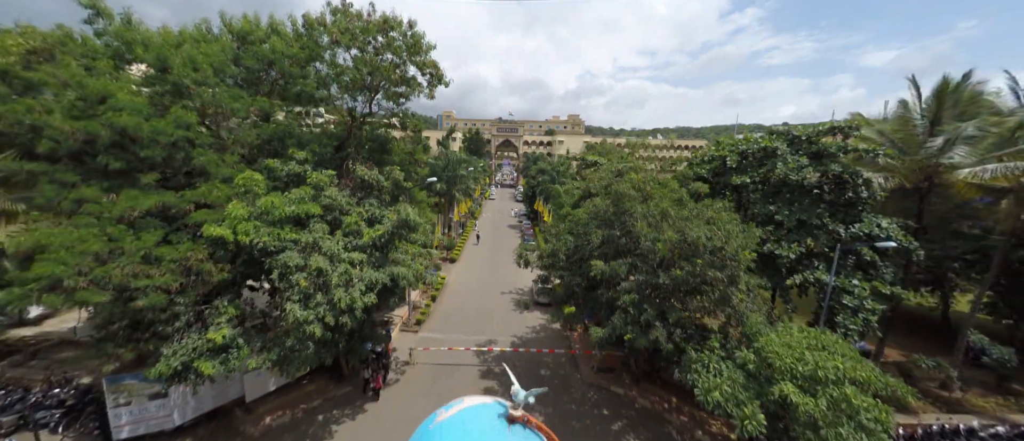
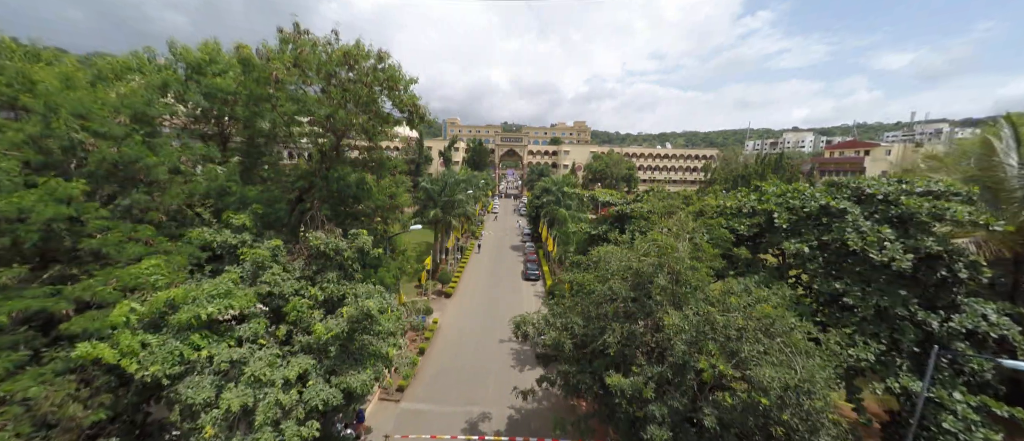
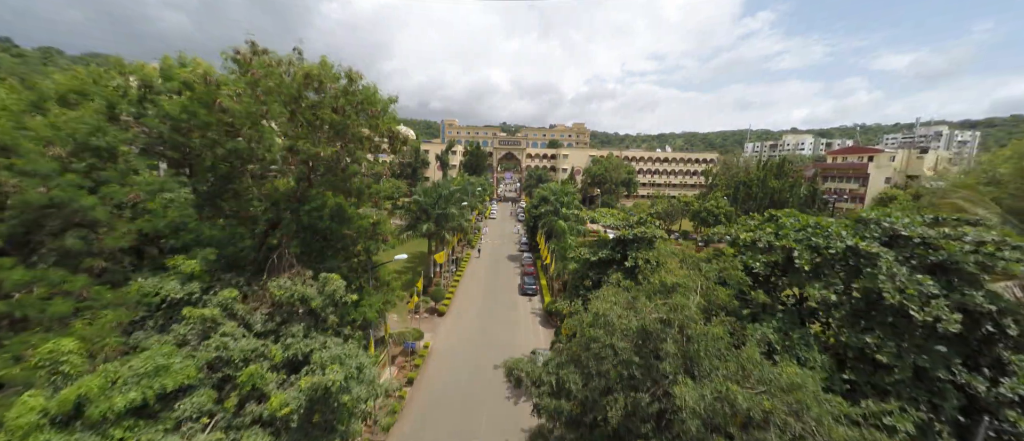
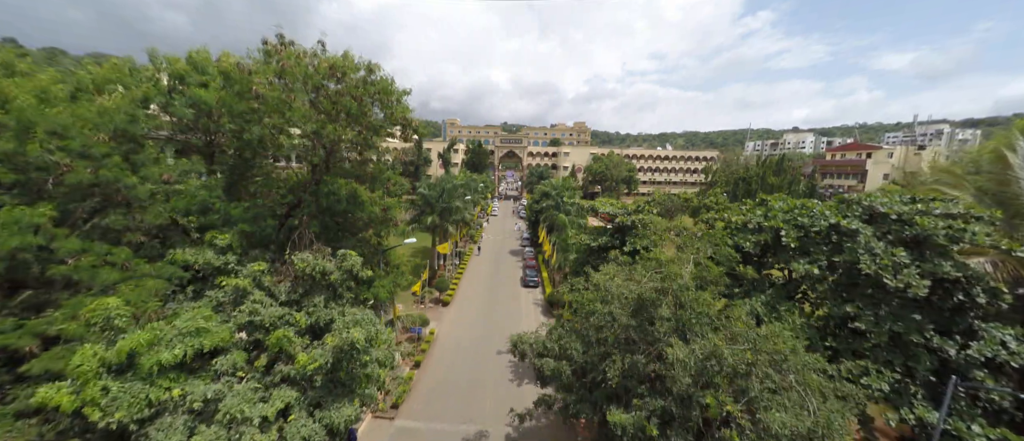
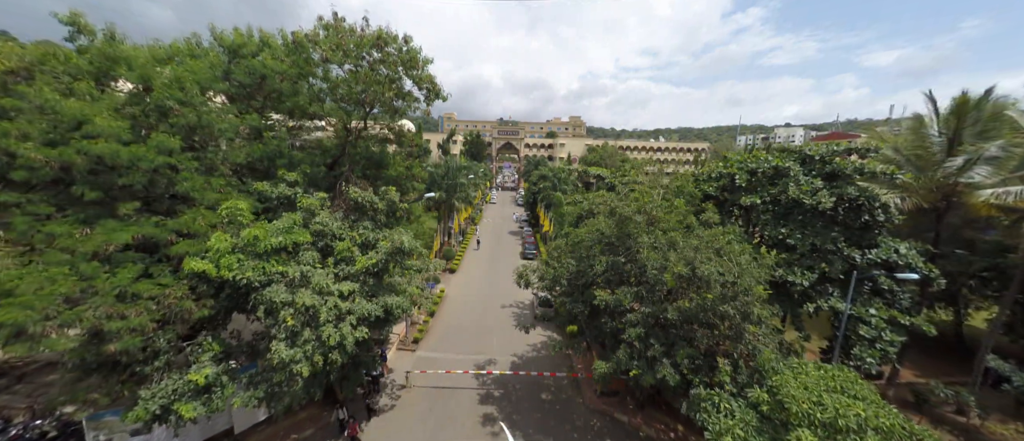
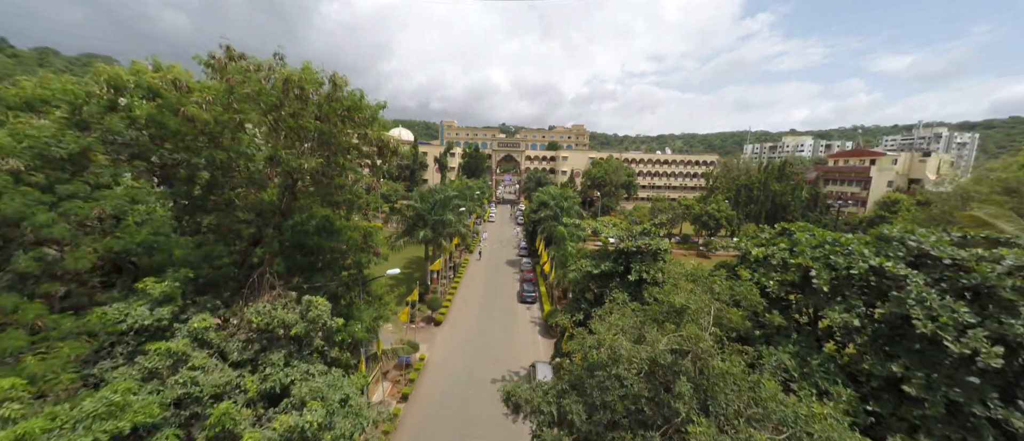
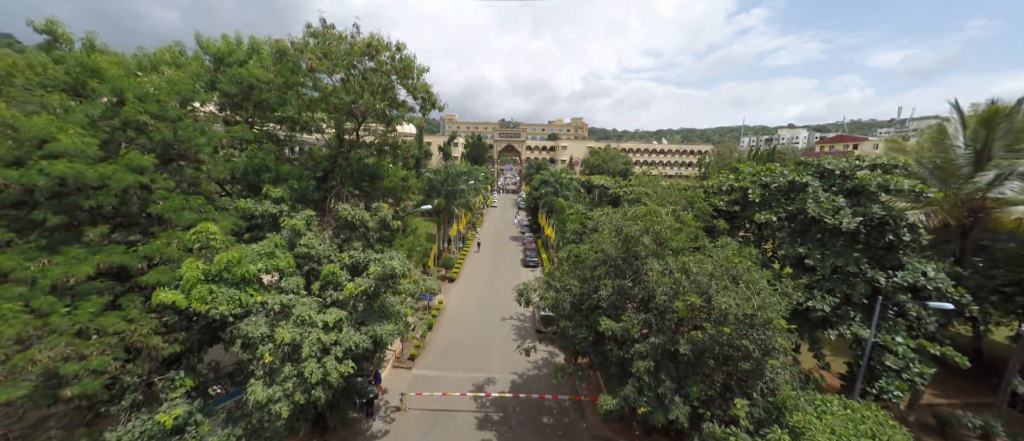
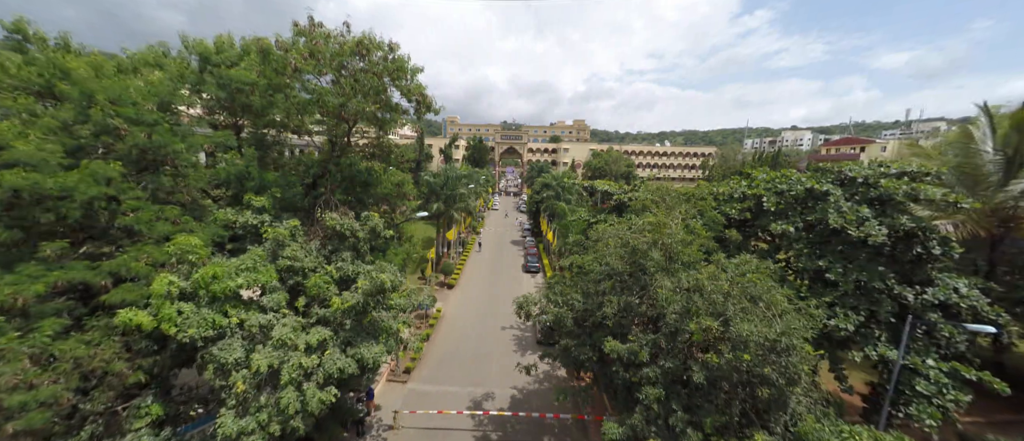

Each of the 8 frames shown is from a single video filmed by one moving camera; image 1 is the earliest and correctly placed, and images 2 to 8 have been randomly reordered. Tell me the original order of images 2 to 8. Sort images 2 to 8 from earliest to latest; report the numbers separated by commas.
5, 7, 8, 2, 4, 3, 6
